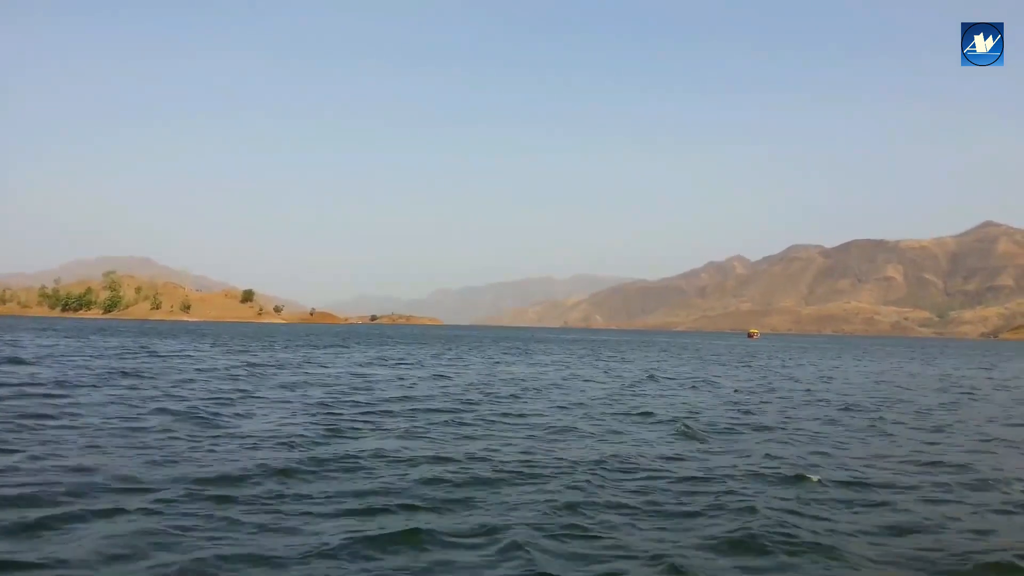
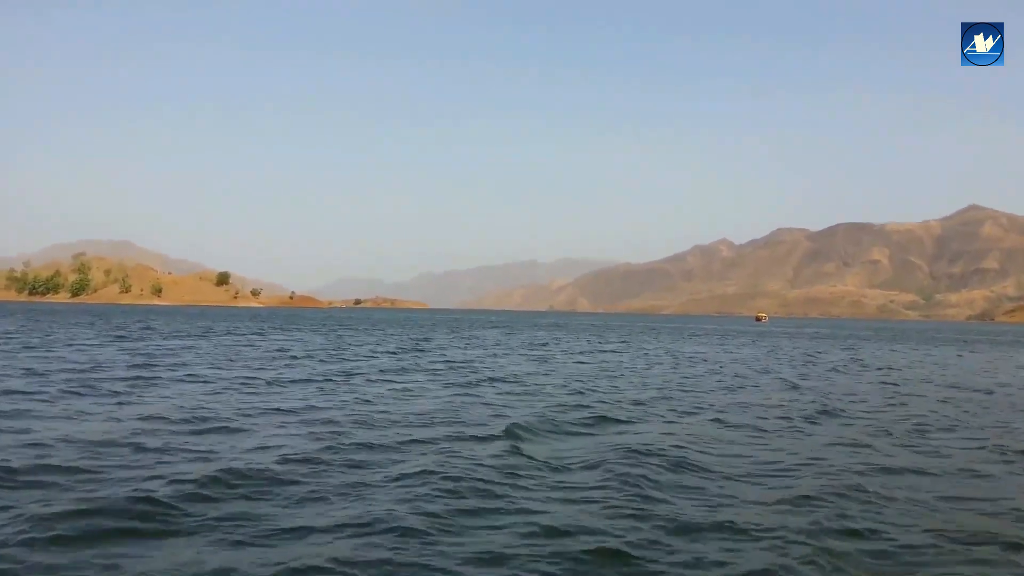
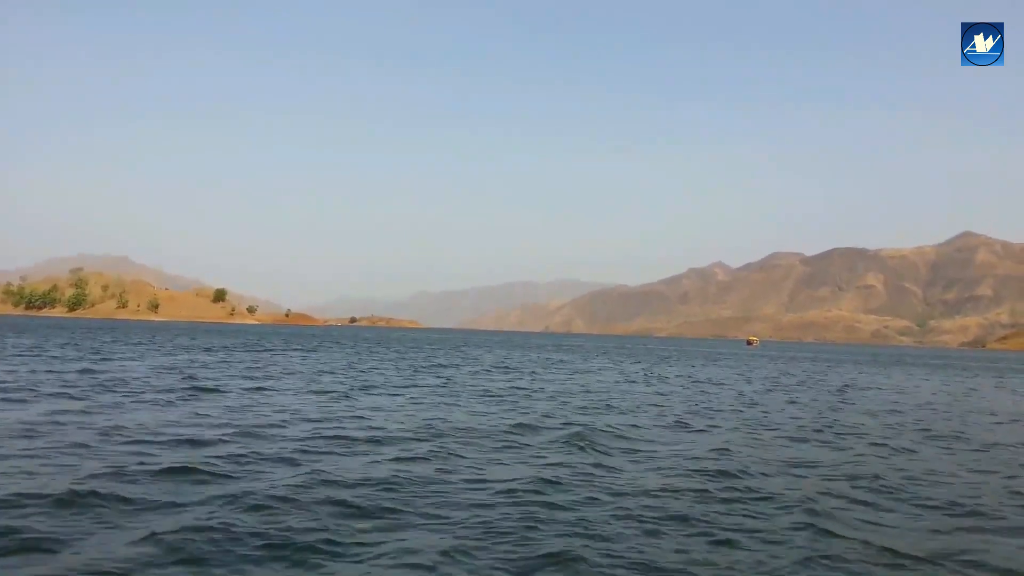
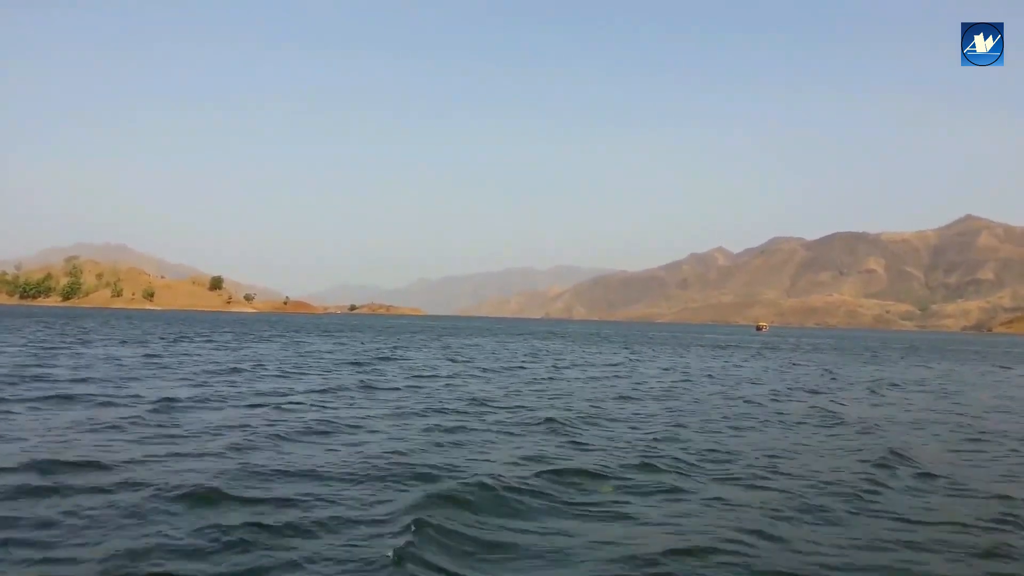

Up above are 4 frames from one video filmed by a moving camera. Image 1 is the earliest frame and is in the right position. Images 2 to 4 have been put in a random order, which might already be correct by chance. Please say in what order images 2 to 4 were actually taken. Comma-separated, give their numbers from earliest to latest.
3, 2, 4
